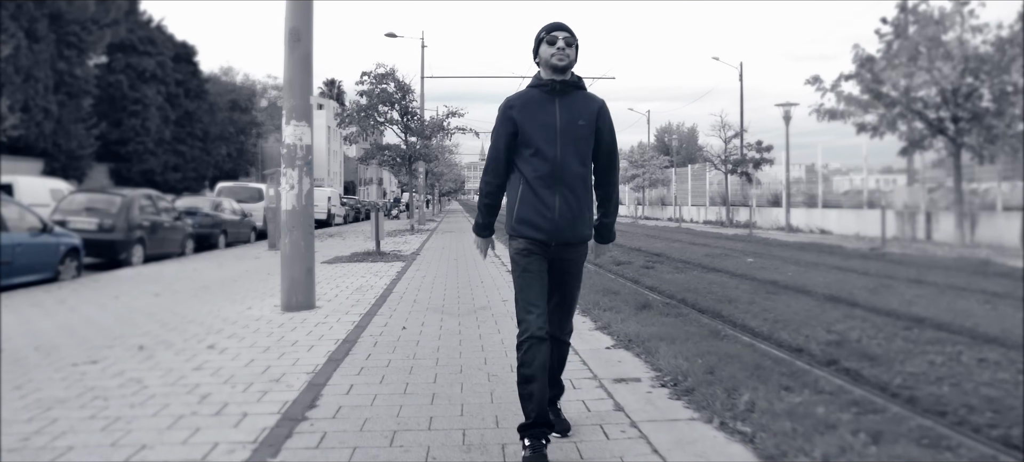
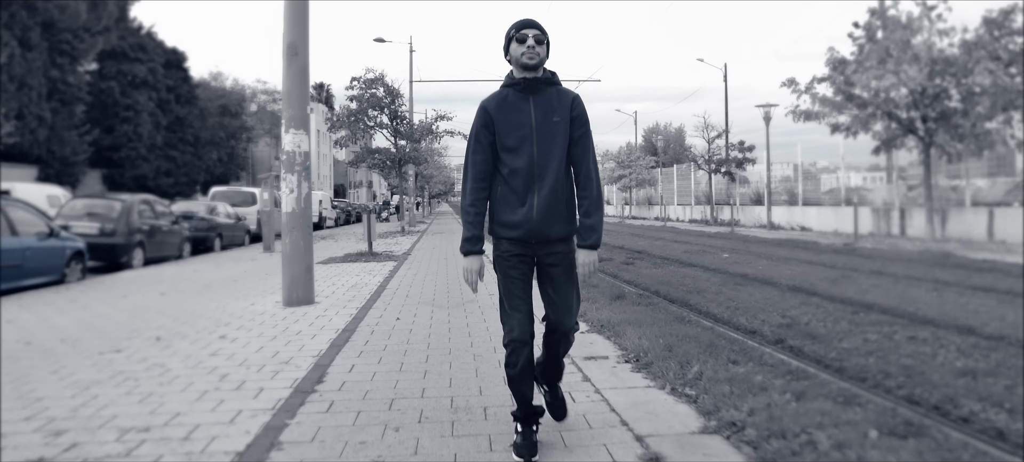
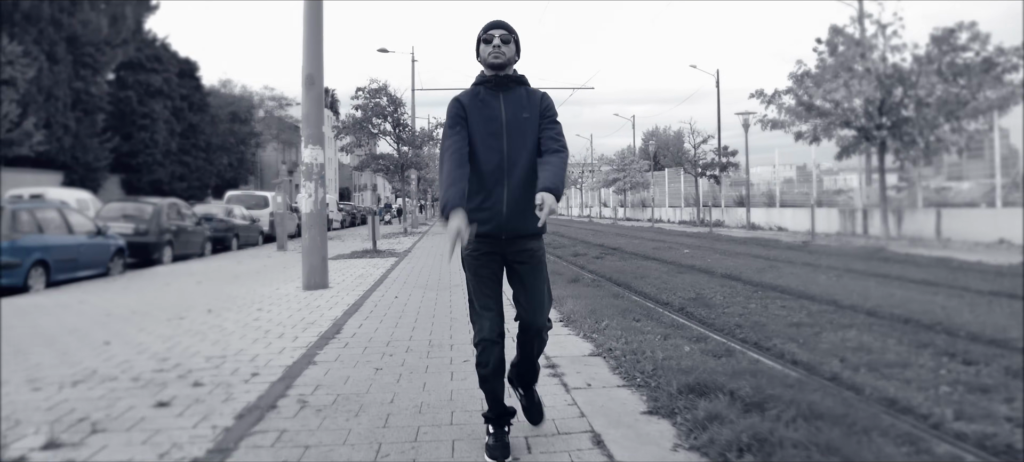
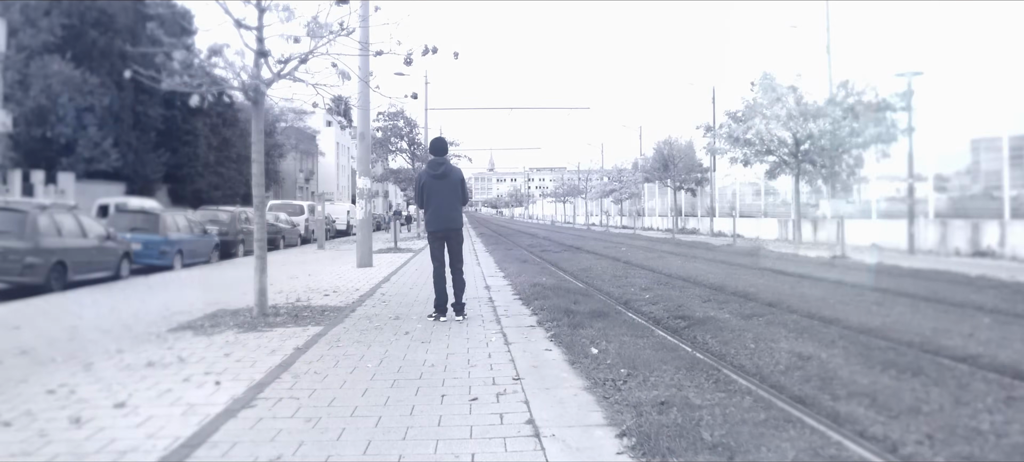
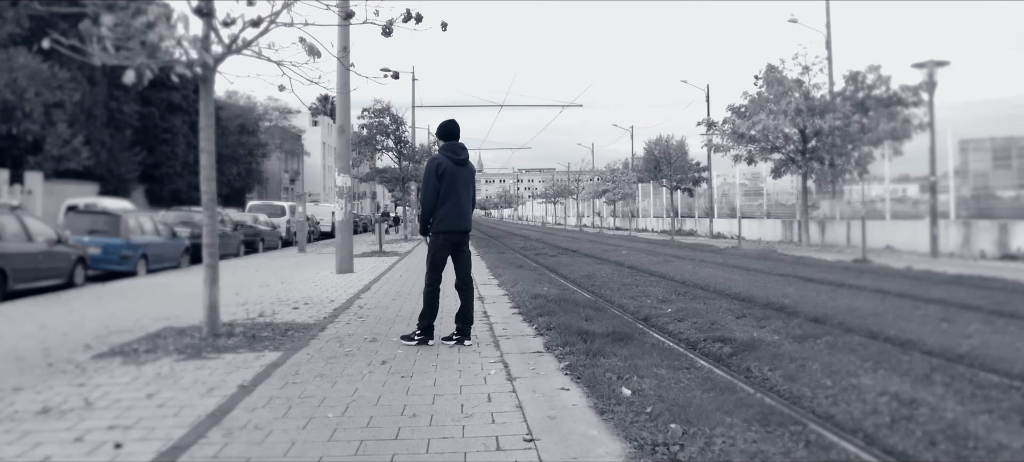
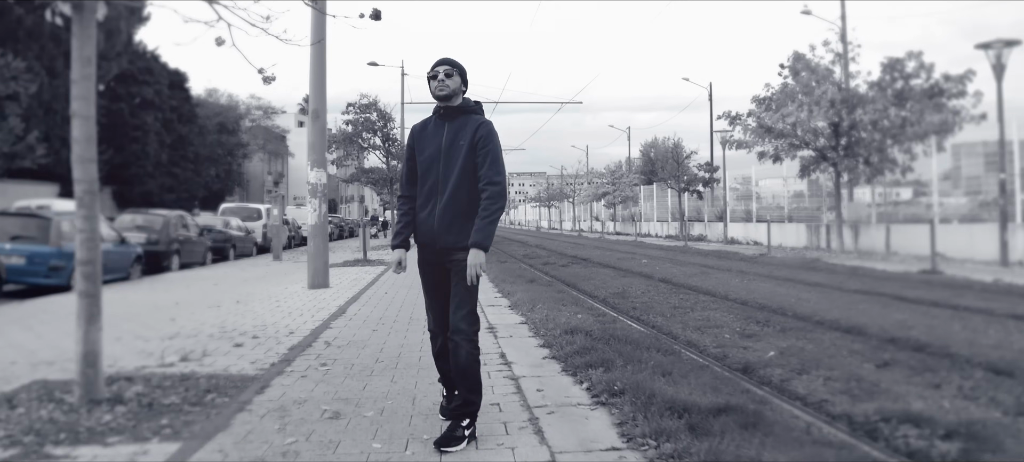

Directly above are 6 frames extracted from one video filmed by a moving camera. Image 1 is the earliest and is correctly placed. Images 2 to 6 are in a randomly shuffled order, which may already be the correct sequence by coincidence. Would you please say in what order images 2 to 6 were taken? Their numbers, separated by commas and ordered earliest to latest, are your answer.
2, 3, 6, 5, 4
